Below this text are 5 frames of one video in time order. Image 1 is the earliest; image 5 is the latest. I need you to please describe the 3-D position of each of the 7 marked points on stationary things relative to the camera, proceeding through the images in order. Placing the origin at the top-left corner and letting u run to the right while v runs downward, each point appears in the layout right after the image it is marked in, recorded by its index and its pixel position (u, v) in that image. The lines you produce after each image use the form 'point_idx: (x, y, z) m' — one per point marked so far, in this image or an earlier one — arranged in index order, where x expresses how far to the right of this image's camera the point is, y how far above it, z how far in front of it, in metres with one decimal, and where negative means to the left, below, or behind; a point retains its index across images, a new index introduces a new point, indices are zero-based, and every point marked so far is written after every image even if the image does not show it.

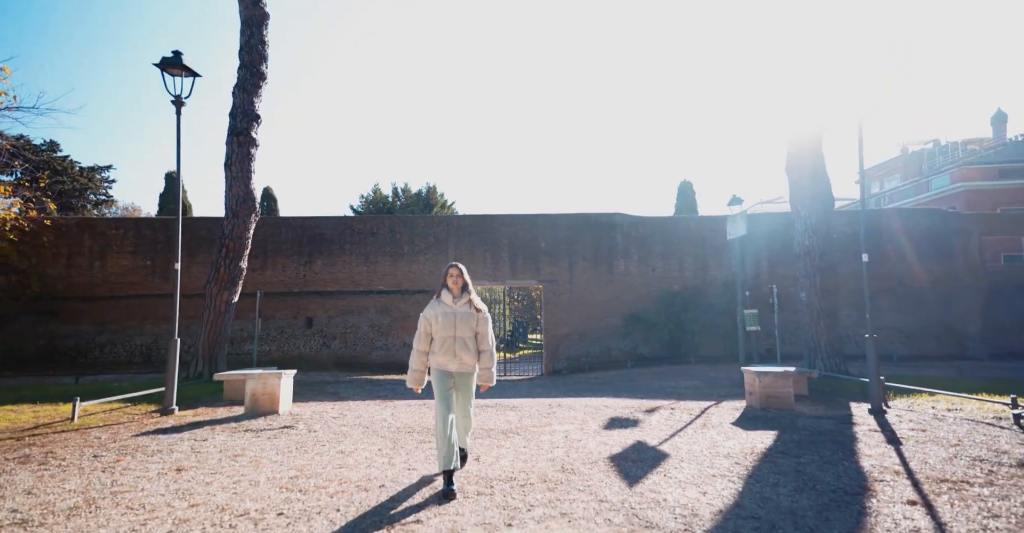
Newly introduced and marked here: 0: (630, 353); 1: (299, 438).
0: (+3.7, -2.7, +17.6) m
1: (-2.4, -2.0, +6.5) m
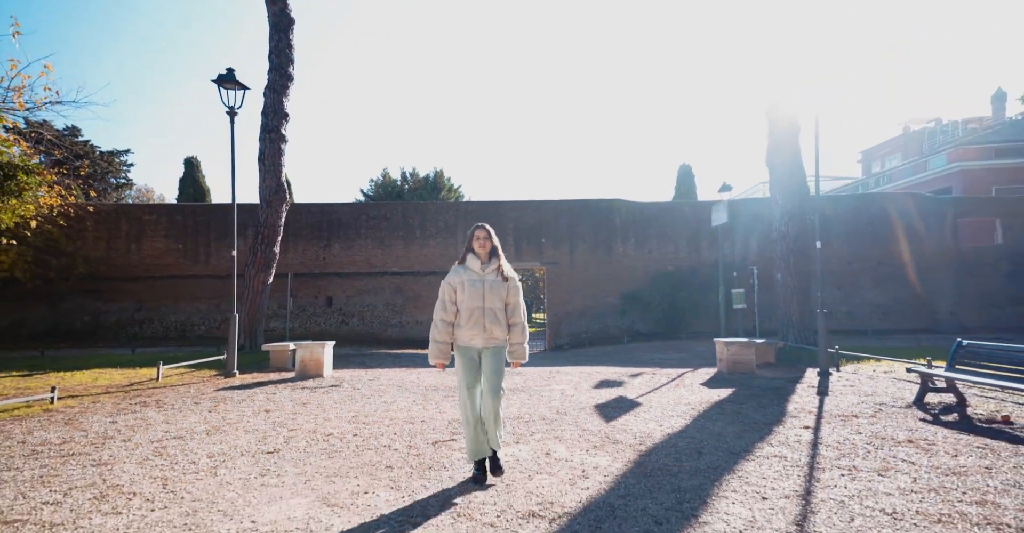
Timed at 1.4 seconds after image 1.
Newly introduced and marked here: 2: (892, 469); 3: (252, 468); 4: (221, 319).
0: (+3.9, -2.1, +19.1) m
1: (-2.4, -1.8, +8.0) m
2: (+2.7, -1.4, +3.9) m
3: (-2.0, -1.5, +4.3) m
4: (-10.3, -1.8, +19.9) m
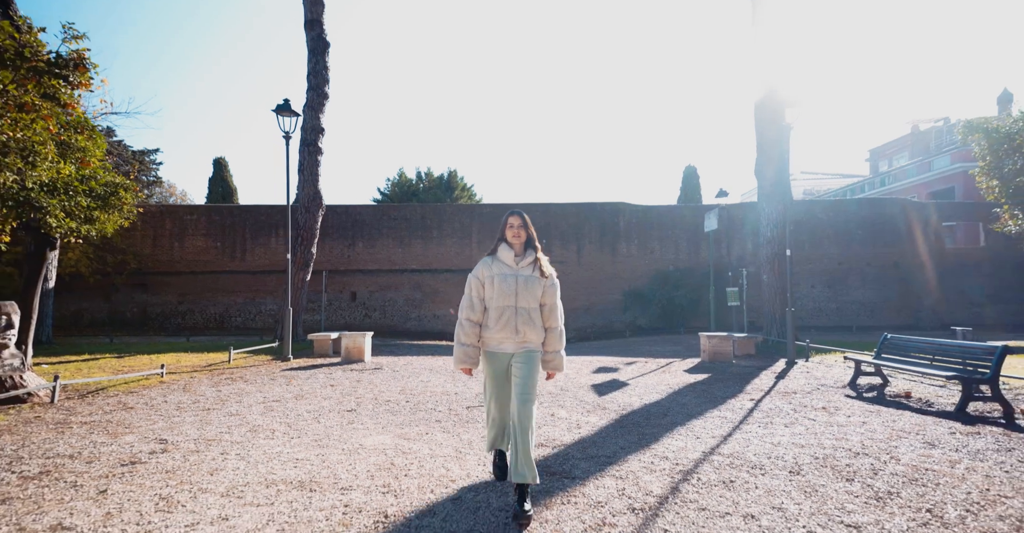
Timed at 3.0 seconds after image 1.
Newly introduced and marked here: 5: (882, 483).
0: (+4.3, -2.1, +20.8) m
1: (-2.1, -1.9, +9.8) m
2: (+2.8, -1.5, +5.6) m
3: (-1.8, -1.6, +6.0) m
4: (-9.9, -1.7, +21.7) m
5: (+2.4, -1.4, +3.6) m
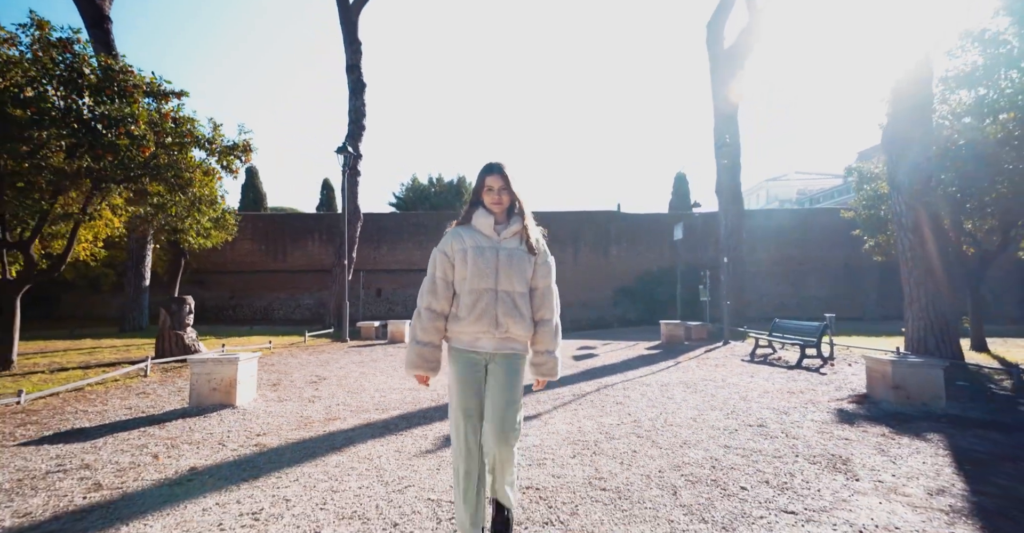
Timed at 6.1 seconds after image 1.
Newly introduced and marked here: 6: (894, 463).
0: (+4.5, -2.1, +24.3) m
1: (-2.0, -2.0, +13.4) m
2: (+2.9, -1.7, +9.1) m
3: (-1.7, -1.7, +9.6) m
4: (-9.7, -1.7, +25.4) m
5: (+2.4, -1.5, +7.2) m
6: (+2.5, -1.3, +3.7) m
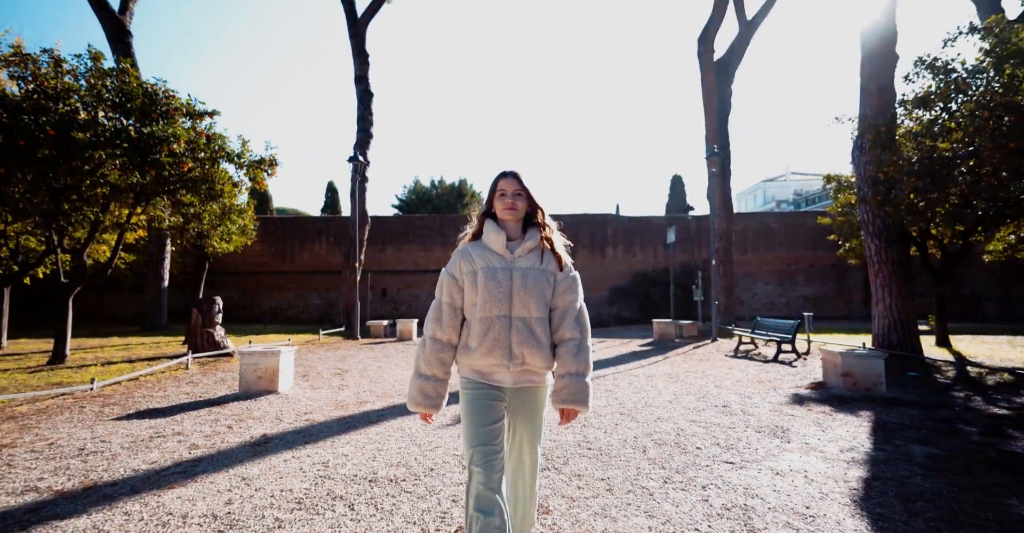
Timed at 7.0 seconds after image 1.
0: (+4.5, -2.2, +25.2) m
1: (-2.0, -2.0, +14.3) m
2: (+2.9, -1.7, +10.0) m
3: (-1.7, -1.8, +10.5) m
4: (-9.7, -1.8, +26.3) m
5: (+2.5, -1.6, +8.1) m
6: (+2.6, -1.4, +4.6) m
